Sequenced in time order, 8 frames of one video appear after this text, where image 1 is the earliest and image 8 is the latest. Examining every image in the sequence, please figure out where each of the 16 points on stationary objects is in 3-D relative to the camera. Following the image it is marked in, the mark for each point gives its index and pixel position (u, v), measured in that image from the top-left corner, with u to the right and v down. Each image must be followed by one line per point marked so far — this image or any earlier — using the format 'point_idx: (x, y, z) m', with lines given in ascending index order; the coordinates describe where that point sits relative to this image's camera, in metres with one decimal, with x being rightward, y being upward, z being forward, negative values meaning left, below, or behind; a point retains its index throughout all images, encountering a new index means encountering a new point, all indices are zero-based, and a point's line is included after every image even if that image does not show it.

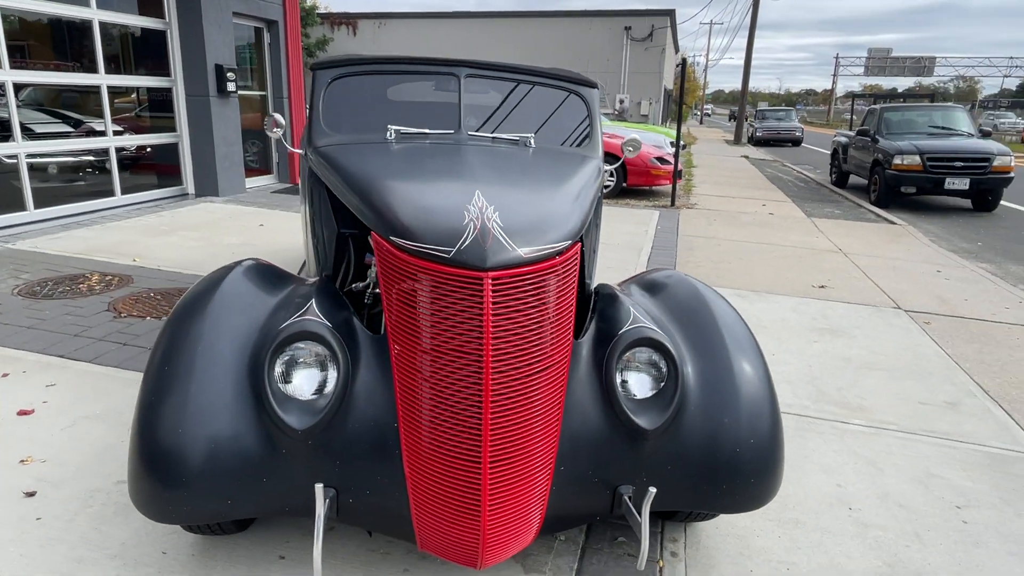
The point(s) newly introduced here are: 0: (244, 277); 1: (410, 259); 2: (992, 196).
0: (-0.9, 0.0, +2.3) m
1: (-0.3, +0.1, +1.9) m
2: (+8.5, +1.6, +11.7) m
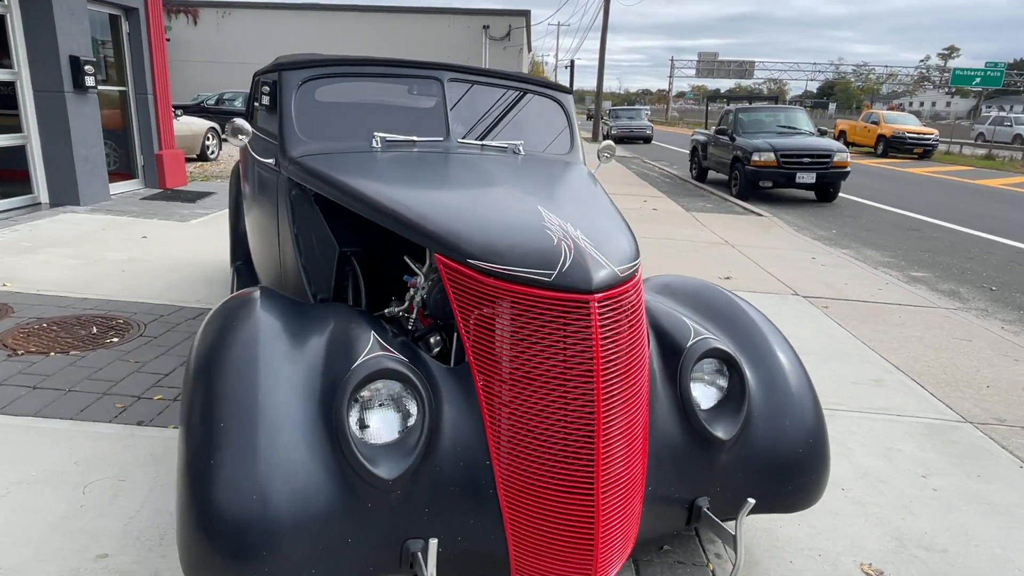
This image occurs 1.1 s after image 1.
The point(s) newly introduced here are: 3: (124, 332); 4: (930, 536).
0: (-0.7, -0.1, +2.0) m
1: (0.0, 0.0, +1.8) m
2: (+6.4, +2.0, +13.2) m
3: (-2.4, -0.3, +4.1) m
4: (+1.7, -1.0, +2.6) m
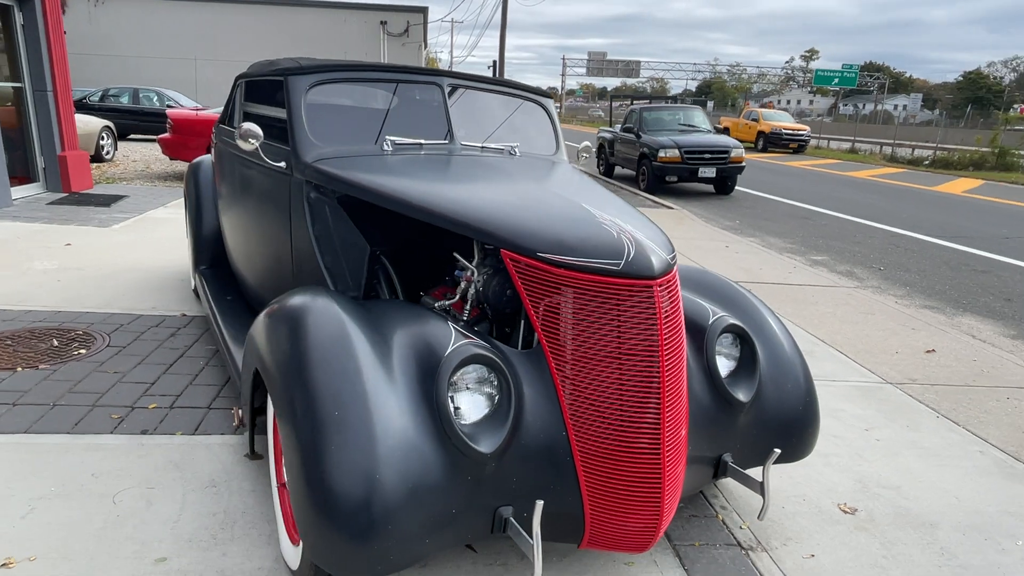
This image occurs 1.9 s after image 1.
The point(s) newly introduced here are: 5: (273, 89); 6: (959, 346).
0: (-0.5, -0.1, +2.1) m
1: (+0.2, 0.0, +2.0) m
2: (+4.7, +2.3, +14.2) m
3: (-2.5, -0.3, +3.9) m
4: (+1.8, -0.9, +3.1) m
5: (-1.1, +1.0, +3.3) m
6: (+3.6, -0.5, +5.3) m
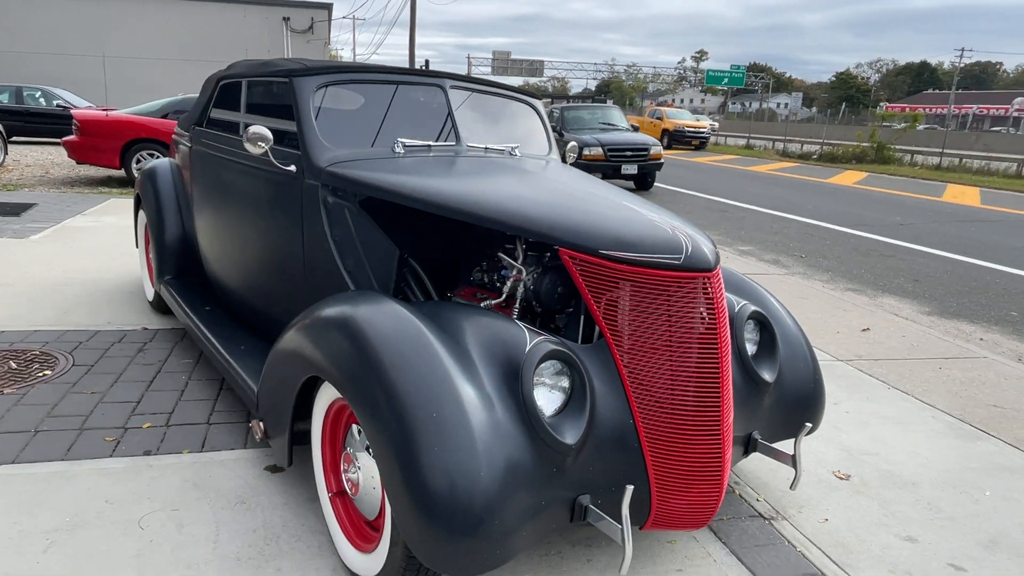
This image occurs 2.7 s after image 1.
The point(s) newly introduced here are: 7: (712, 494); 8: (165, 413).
0: (-0.3, -0.1, +2.1) m
1: (+0.4, +0.1, +2.1) m
2: (+3.1, +2.5, +14.8) m
3: (-2.5, -0.4, +3.6) m
4: (+1.8, -0.8, +3.4) m
5: (-1.2, +1.0, +3.2) m
6: (+3.3, -0.3, +5.8) m
7: (+0.7, -0.7, +2.2) m
8: (-1.7, -0.6, +3.2) m
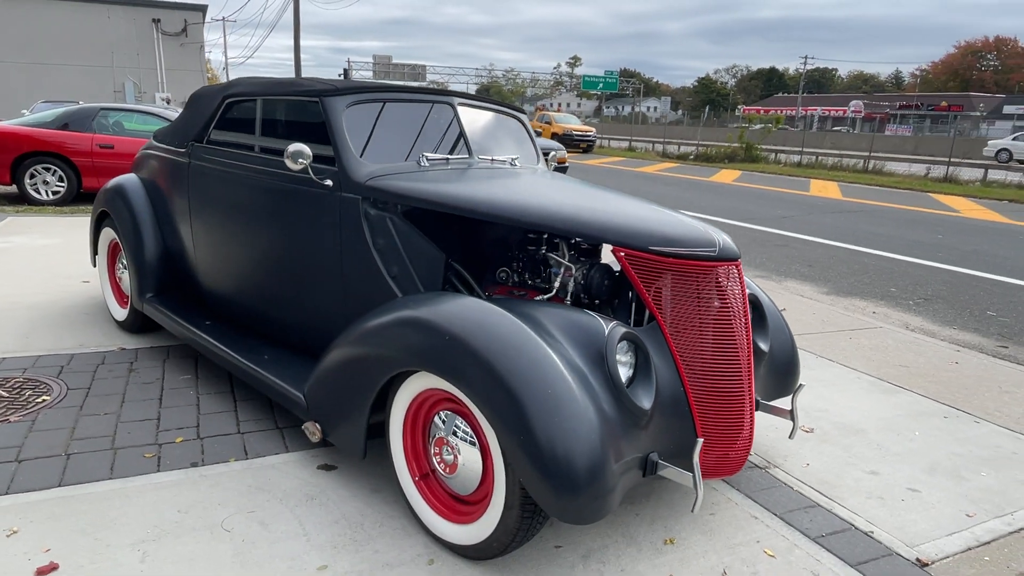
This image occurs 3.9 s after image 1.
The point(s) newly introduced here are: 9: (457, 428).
0: (-0.1, -0.1, +2.4) m
1: (+0.6, +0.1, +2.5) m
2: (+1.0, +2.5, +15.5) m
3: (-2.5, -0.5, +3.5) m
4: (+1.8, -0.7, +4.0) m
5: (-1.1, +0.9, +3.3) m
6: (+2.9, -0.2, +6.7) m
7: (+0.9, -0.6, +2.6) m
8: (-1.6, -0.7, +3.2) m
9: (-0.2, -0.5, +2.4) m
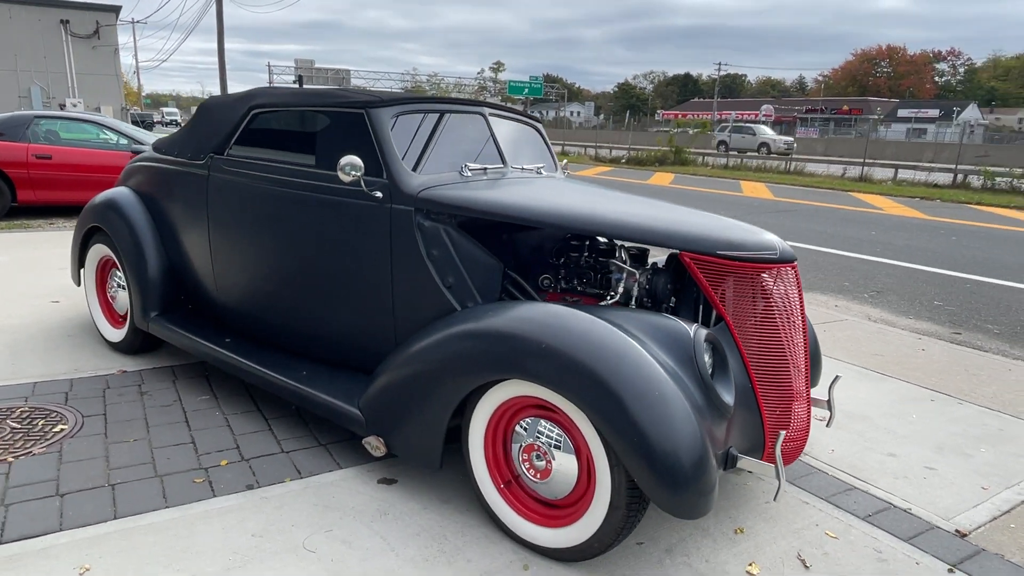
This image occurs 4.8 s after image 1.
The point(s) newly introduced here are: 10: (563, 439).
0: (+0.2, -0.1, +2.4) m
1: (+0.9, +0.1, +2.6) m
2: (-0.2, +2.4, +15.6) m
3: (-2.3, -0.7, +3.3) m
4: (+2.0, -0.7, +4.3) m
5: (-1.0, +0.8, +3.3) m
6: (+2.7, -0.1, +7.0) m
7: (+1.2, -0.6, +2.8) m
8: (-1.3, -0.8, +3.1) m
9: (+0.1, -0.5, +2.4) m
10: (+0.2, -0.5, +2.4) m
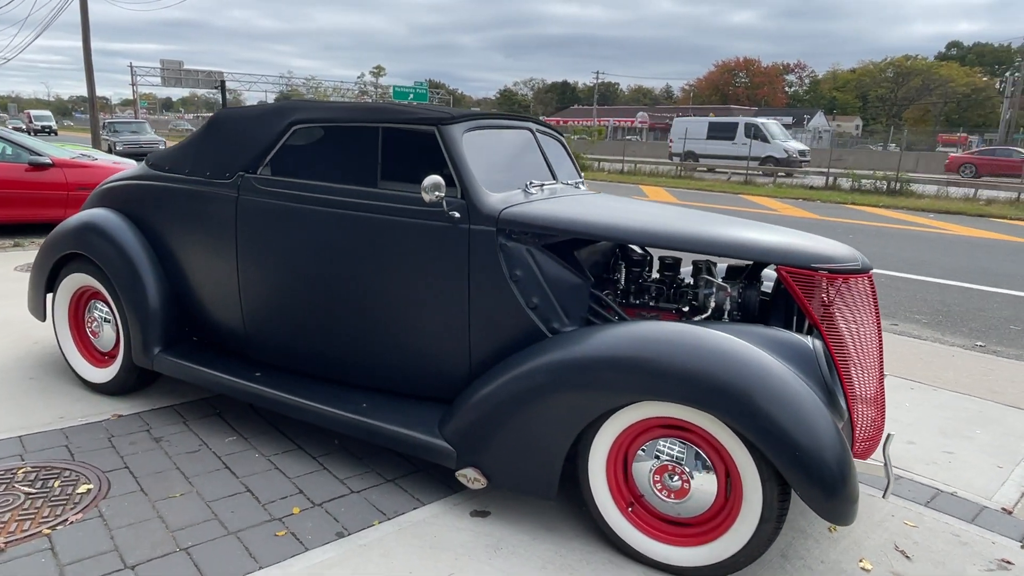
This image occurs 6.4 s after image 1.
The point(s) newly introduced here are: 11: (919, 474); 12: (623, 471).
0: (+0.7, -0.2, +2.5) m
1: (+1.3, 0.0, +2.7) m
2: (-2.1, +2.2, +15.4) m
3: (-1.9, -0.8, +2.9) m
4: (+2.1, -0.7, +4.6) m
5: (-0.7, +0.7, +3.1) m
6: (+2.3, -0.1, +7.4) m
7: (+1.6, -0.6, +2.9) m
8: (-0.9, -0.9, +2.9) m
9: (+0.6, -0.6, +2.4) m
10: (+0.6, -0.6, +2.4) m
11: (+2.1, -0.9, +3.4) m
12: (+0.4, -0.7, +2.5) m
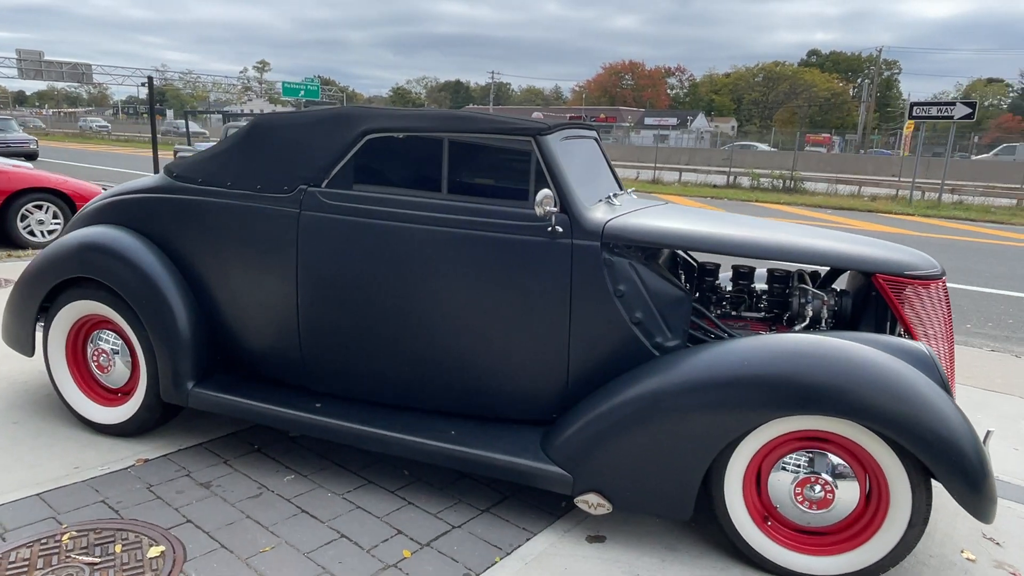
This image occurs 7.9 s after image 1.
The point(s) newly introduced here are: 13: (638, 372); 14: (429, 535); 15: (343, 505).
0: (+1.1, -0.2, +2.5) m
1: (+1.7, 0.0, +2.9) m
2: (-3.6, +2.0, +14.8) m
3: (-1.4, -0.9, +2.5) m
4: (+2.3, -0.7, +4.8) m
5: (-0.3, +0.6, +2.9) m
6: (+2.0, -0.1, +7.6) m
7: (+2.0, -0.7, +3.1) m
8: (-0.5, -1.0, +2.6) m
9: (+1.1, -0.6, +2.4) m
10: (+1.2, -0.6, +2.4) m
11: (+2.4, -0.9, +3.6) m
12: (+0.9, -0.7, +2.5) m
13: (+0.5, -0.3, +2.7) m
14: (-0.3, -1.0, +2.6) m
15: (-0.7, -0.9, +2.8) m
